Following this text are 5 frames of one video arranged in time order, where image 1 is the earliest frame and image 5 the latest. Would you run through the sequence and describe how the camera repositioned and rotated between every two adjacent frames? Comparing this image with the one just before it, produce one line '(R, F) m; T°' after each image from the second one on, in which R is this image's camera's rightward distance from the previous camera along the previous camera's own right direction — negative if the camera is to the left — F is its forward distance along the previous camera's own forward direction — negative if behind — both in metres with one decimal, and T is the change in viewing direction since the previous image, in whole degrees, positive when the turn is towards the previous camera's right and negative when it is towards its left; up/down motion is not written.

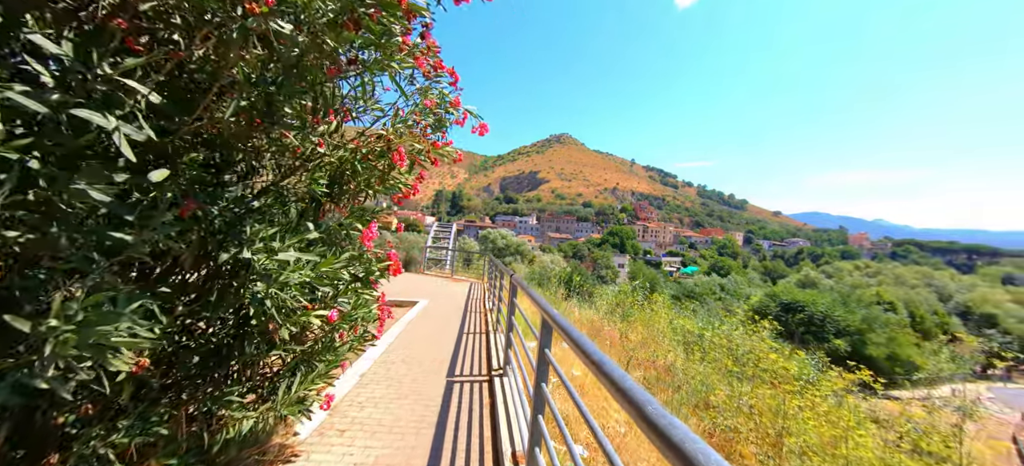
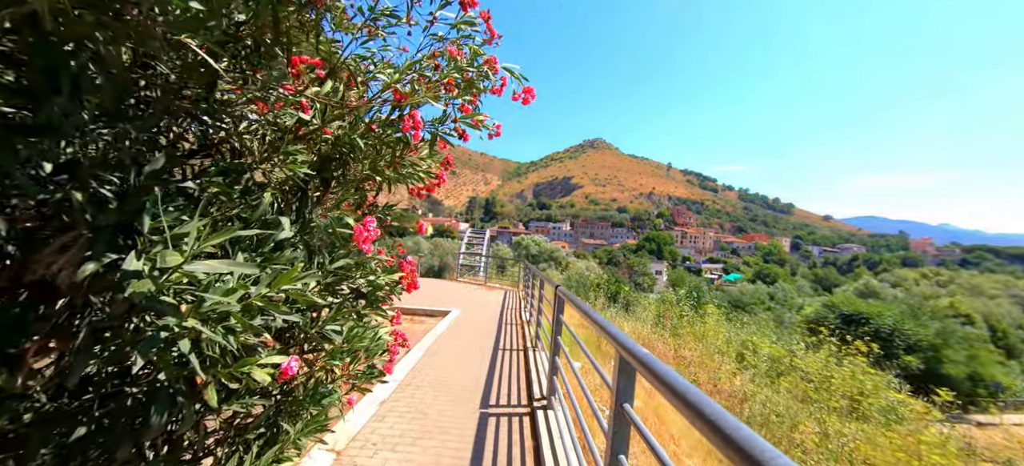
(-0.1, +0.7) m; -5°
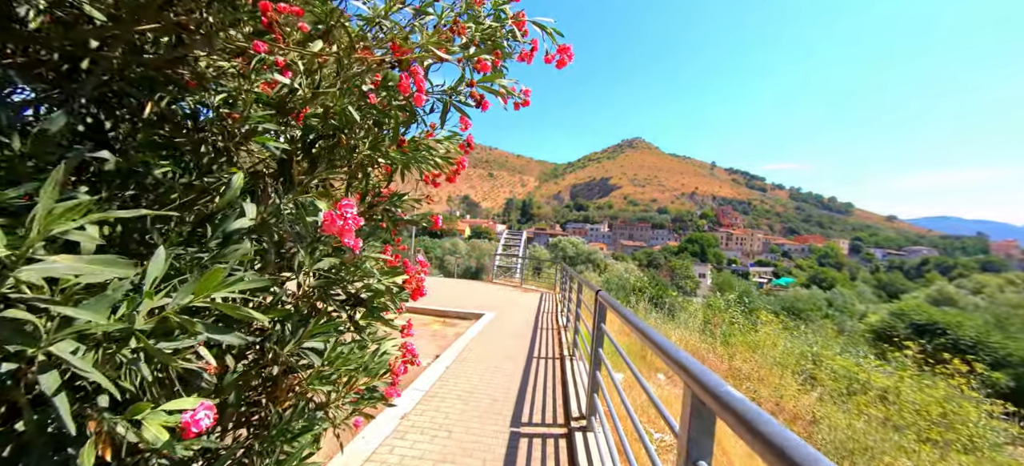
(0.0, +0.4) m; -6°
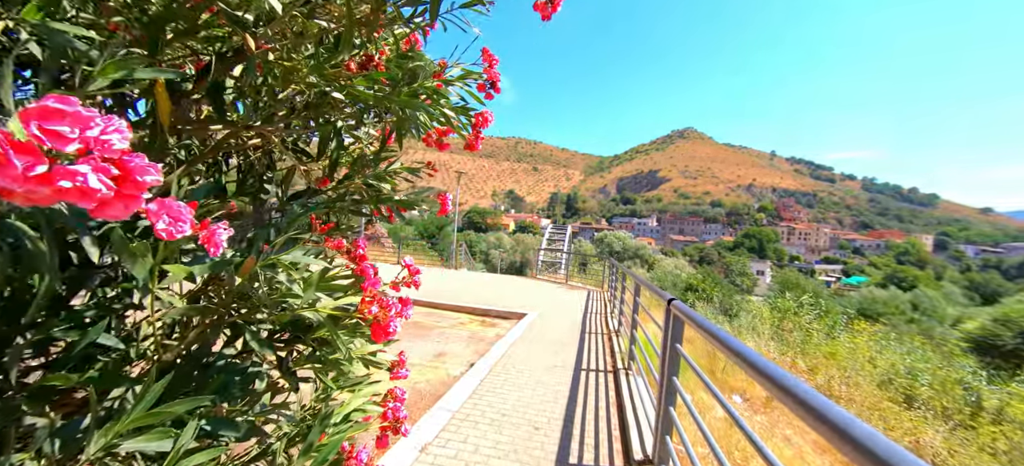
(0.0, +0.7) m; -7°
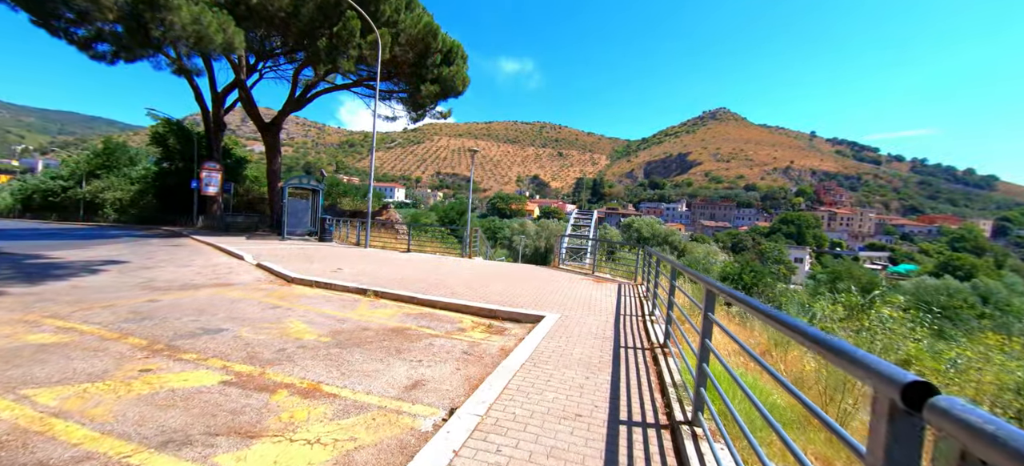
(+0.2, +1.6) m; -4°
